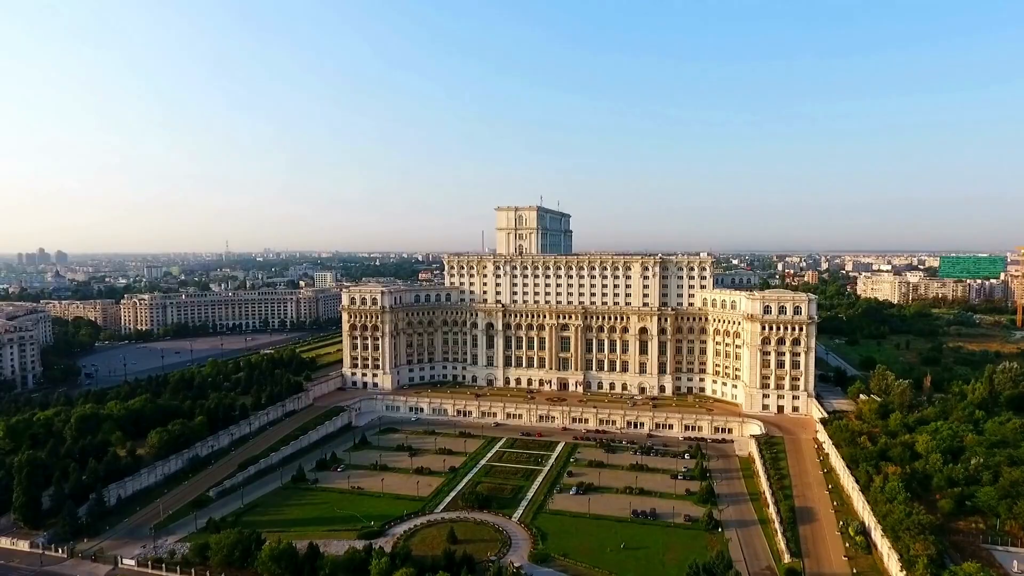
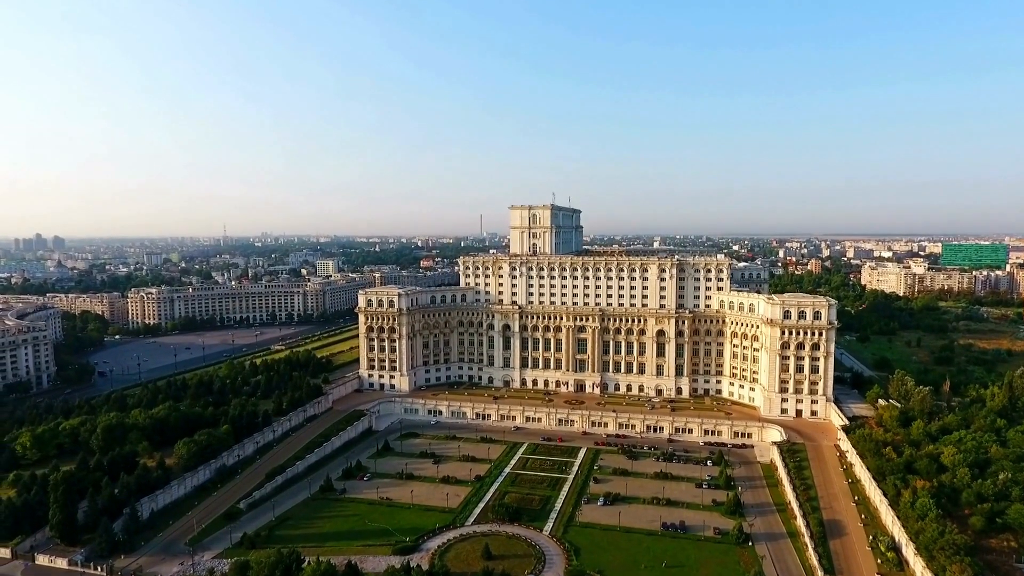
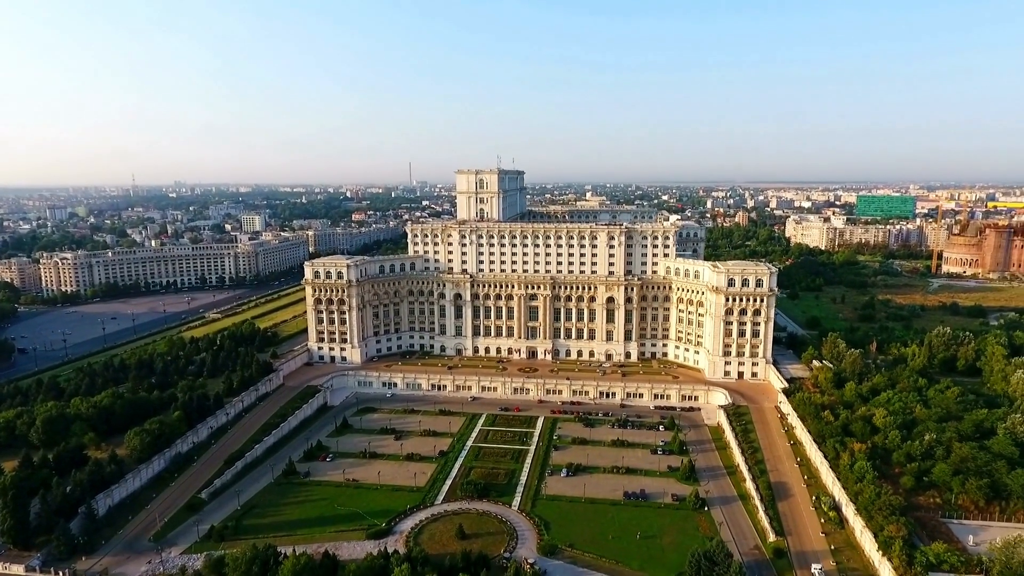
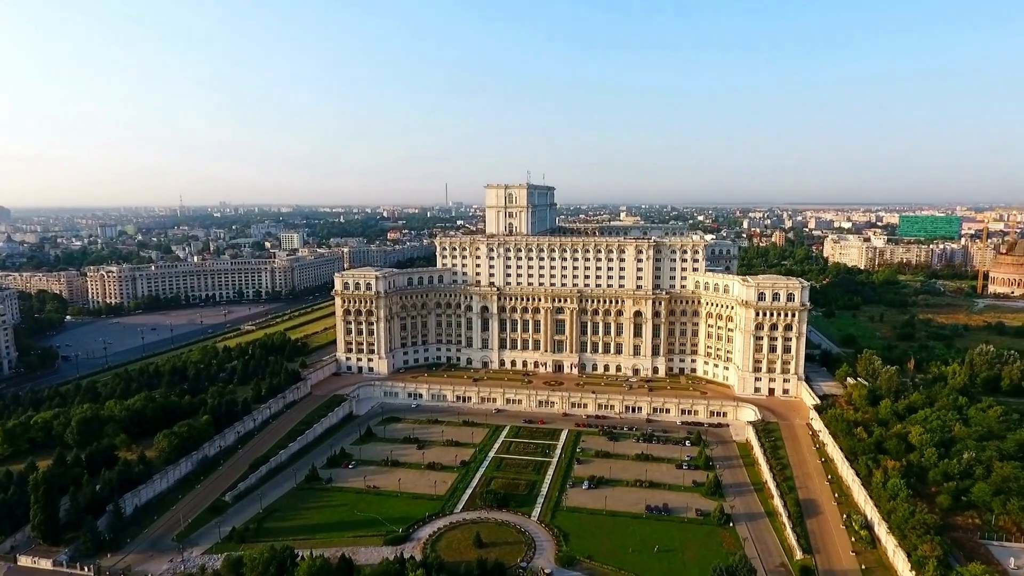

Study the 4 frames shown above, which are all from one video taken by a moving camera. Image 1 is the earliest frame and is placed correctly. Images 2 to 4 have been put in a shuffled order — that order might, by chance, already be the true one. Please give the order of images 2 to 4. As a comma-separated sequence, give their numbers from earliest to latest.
2, 4, 3
